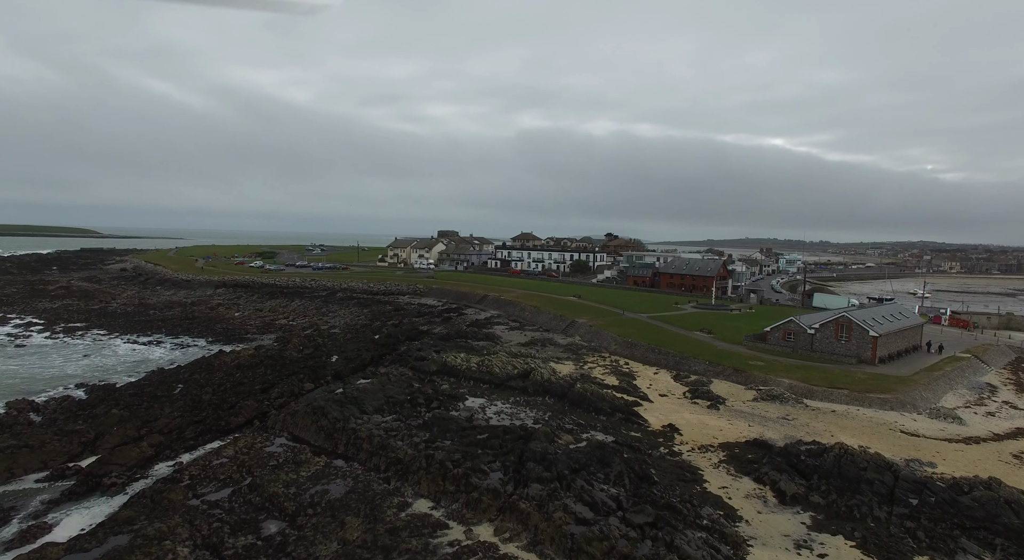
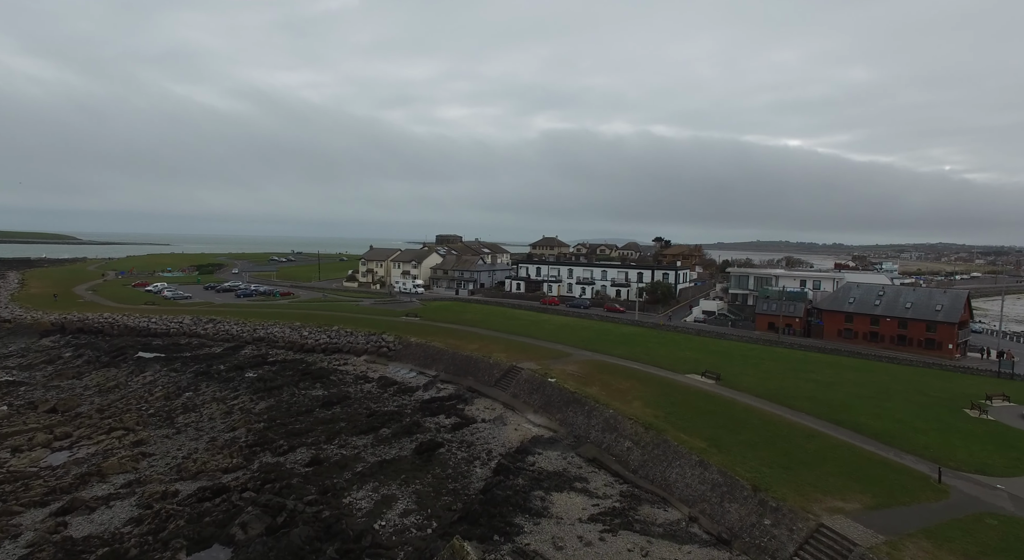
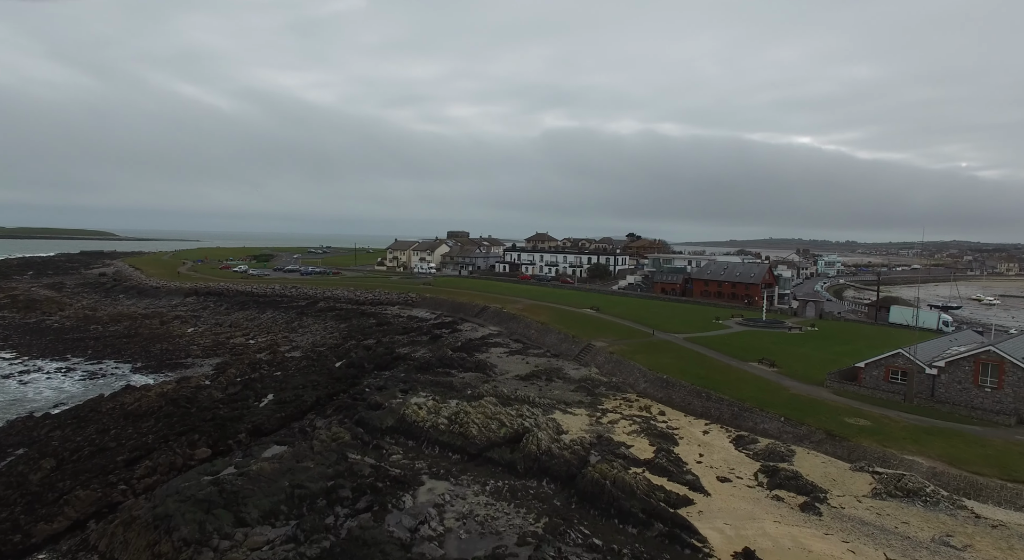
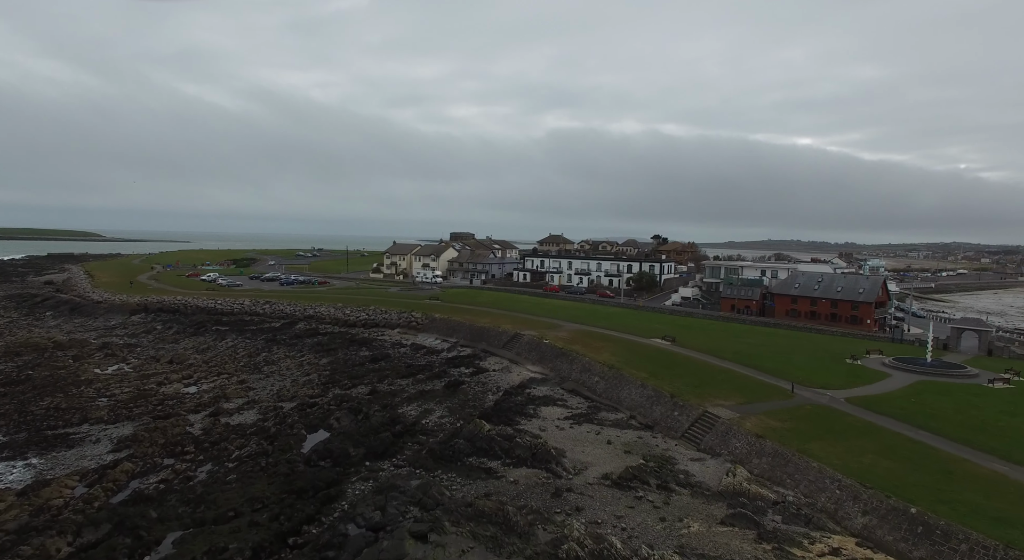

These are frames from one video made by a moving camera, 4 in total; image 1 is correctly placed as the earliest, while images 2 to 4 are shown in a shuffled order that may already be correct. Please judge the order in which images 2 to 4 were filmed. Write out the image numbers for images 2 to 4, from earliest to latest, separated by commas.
3, 4, 2
